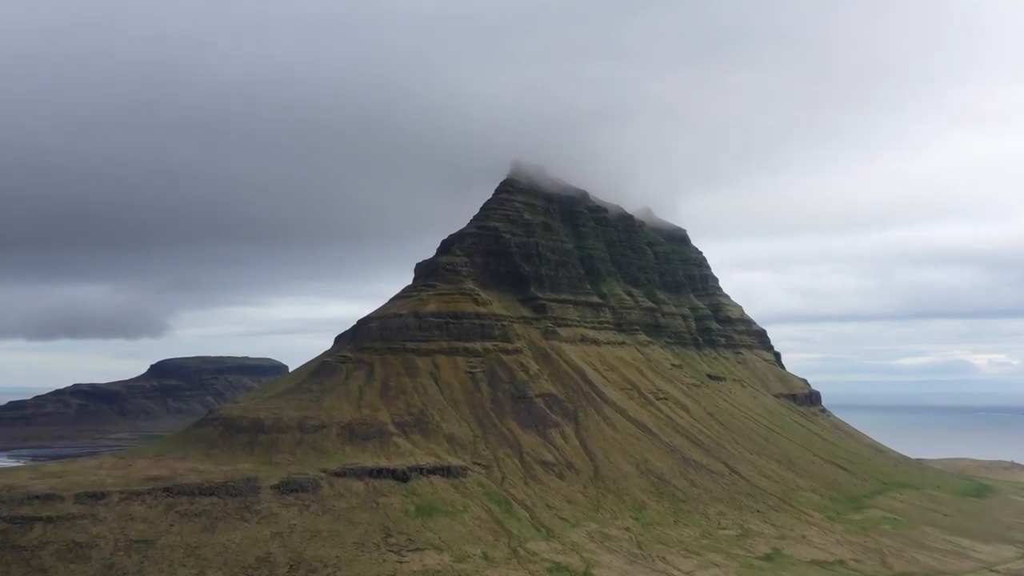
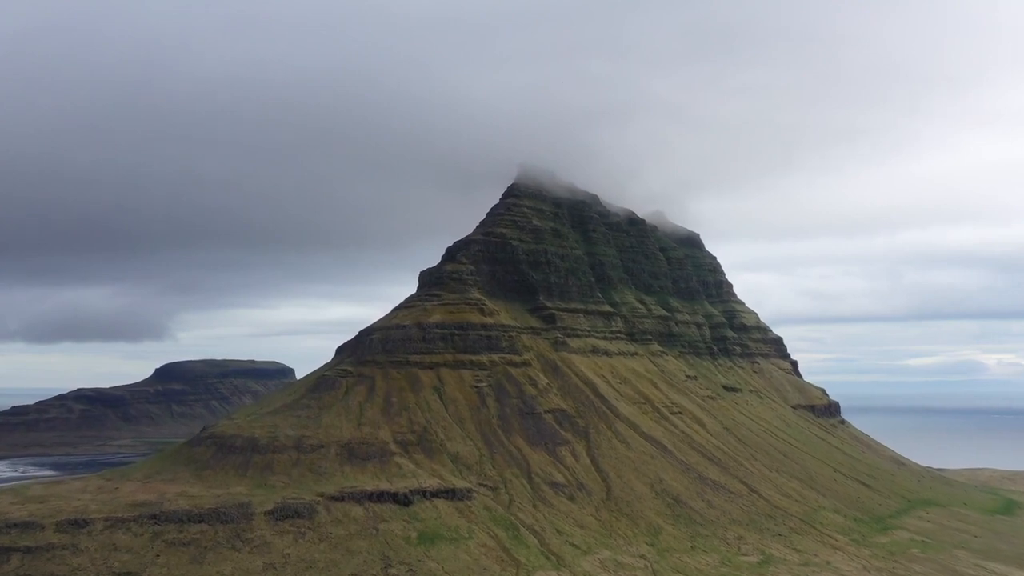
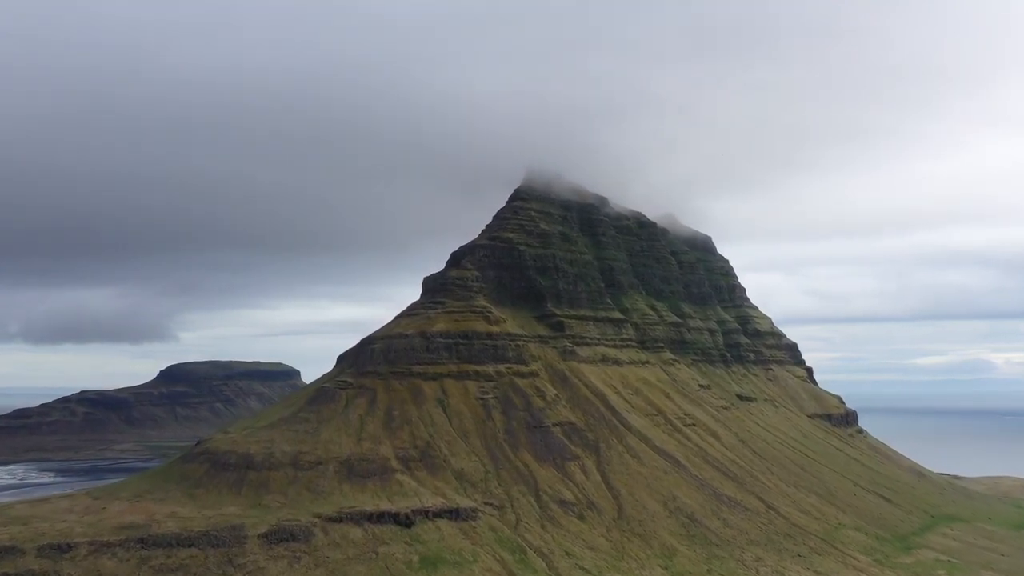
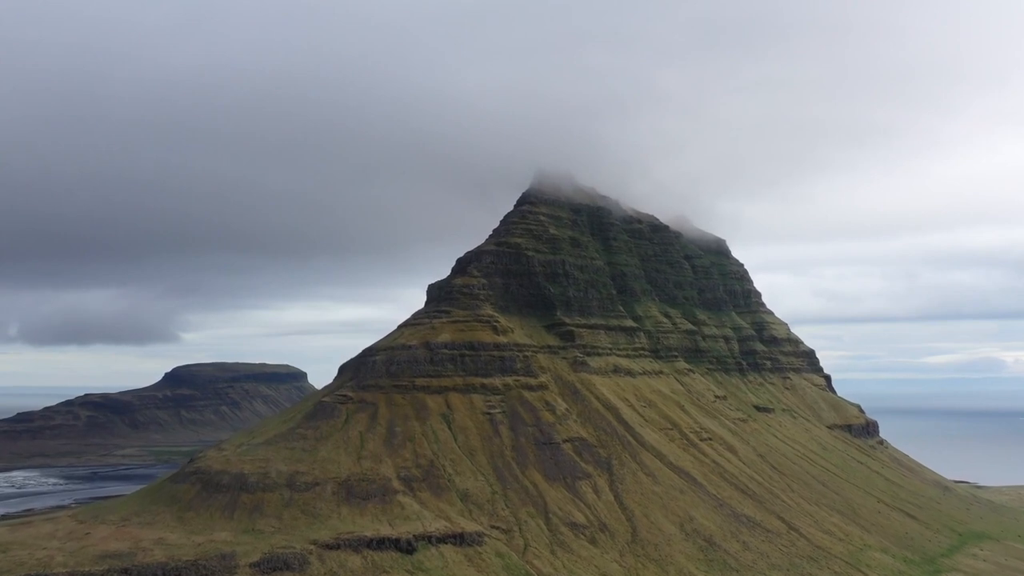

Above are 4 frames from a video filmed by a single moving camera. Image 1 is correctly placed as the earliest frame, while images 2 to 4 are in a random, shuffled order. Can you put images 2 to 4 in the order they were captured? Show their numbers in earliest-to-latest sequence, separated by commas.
2, 3, 4
